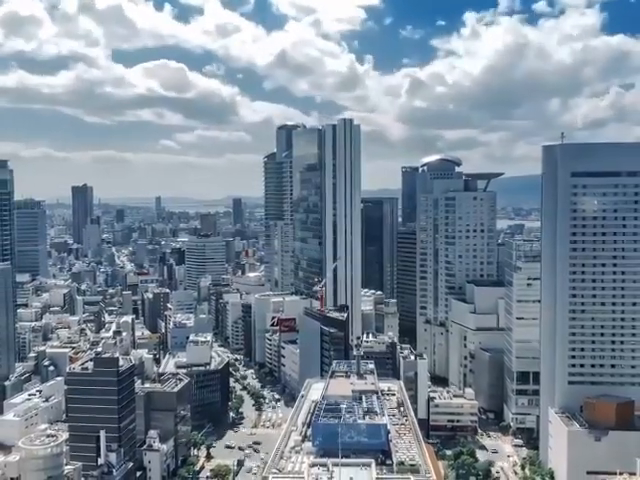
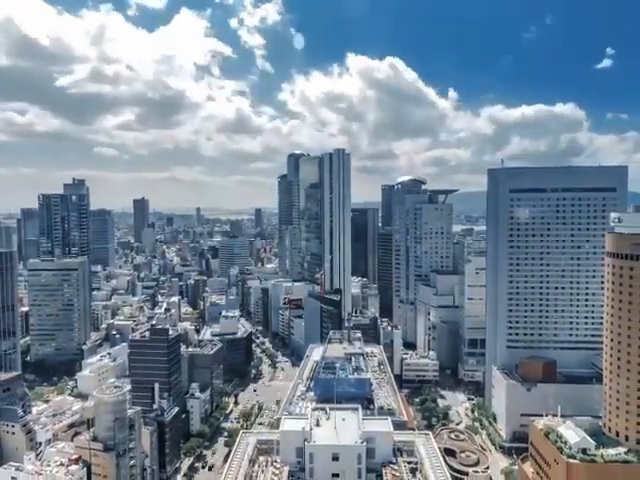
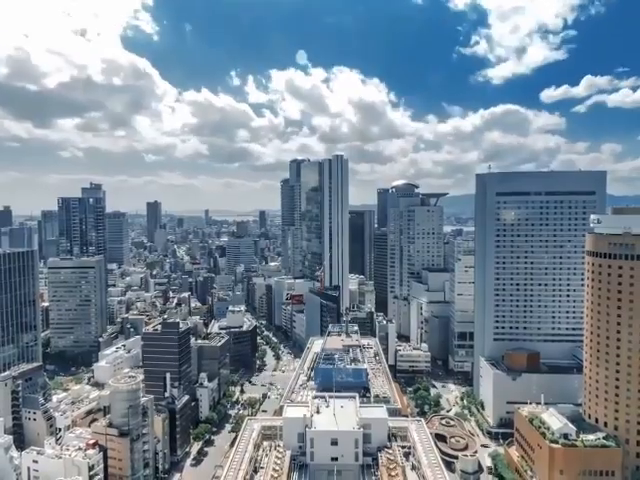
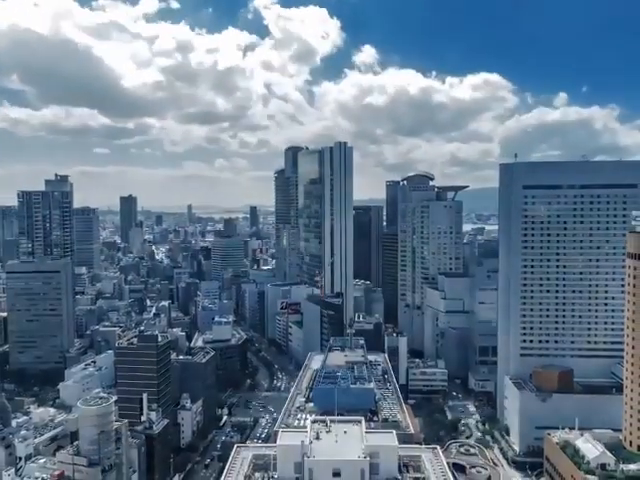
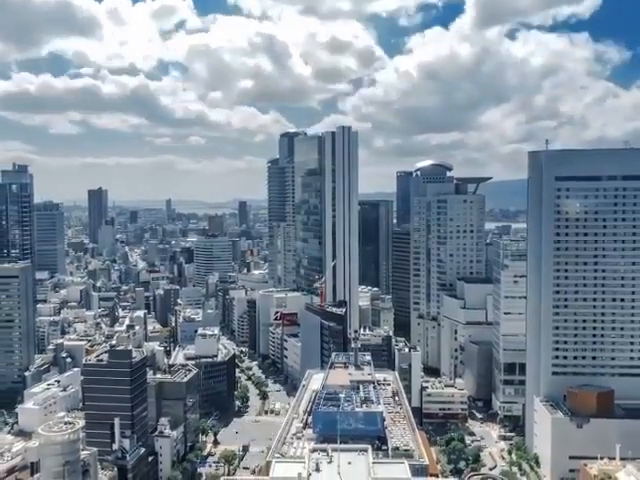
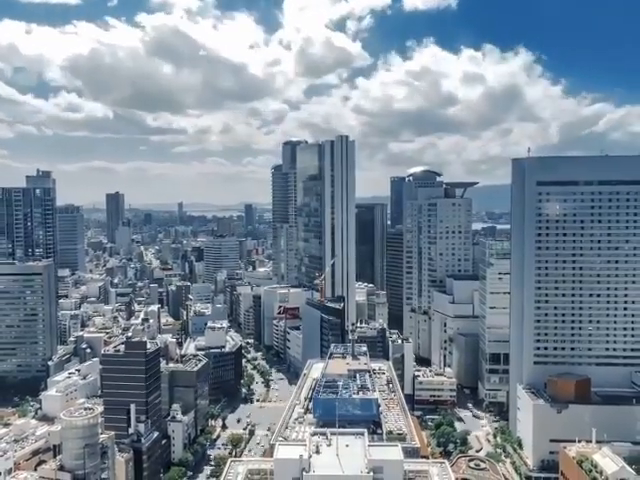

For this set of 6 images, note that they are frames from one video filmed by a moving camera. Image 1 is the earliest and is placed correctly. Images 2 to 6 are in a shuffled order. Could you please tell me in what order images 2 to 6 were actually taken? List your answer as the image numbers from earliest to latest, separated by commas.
5, 6, 4, 2, 3
